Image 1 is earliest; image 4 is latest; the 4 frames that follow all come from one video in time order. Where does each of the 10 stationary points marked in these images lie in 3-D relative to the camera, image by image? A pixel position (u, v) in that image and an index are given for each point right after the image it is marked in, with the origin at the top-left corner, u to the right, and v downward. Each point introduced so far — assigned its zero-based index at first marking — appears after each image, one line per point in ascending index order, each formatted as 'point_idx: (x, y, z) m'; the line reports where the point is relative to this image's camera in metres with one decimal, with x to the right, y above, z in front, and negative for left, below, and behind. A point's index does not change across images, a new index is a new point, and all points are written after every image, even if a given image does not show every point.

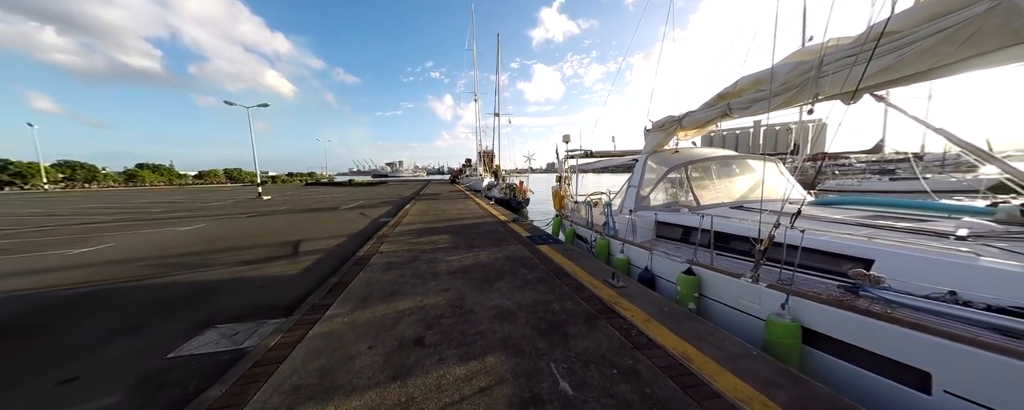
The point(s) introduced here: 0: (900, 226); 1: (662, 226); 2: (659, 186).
0: (+3.5, -0.2, +2.5) m
1: (+2.1, -0.3, +3.9) m
2: (+2.3, +0.3, +4.5) m
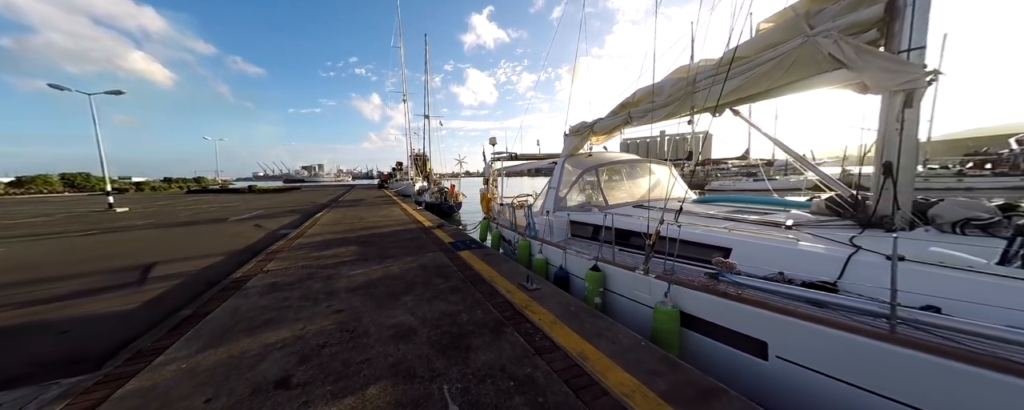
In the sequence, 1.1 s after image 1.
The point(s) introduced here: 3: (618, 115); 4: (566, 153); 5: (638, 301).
0: (+2.6, -0.1, +3.0) m
1: (+0.9, -0.3, +4.0) m
2: (+1.0, +0.3, +4.7) m
3: (+1.7, +1.4, +4.5) m
4: (+1.0, +1.0, +5.4) m
5: (+1.2, -0.9, +2.7) m
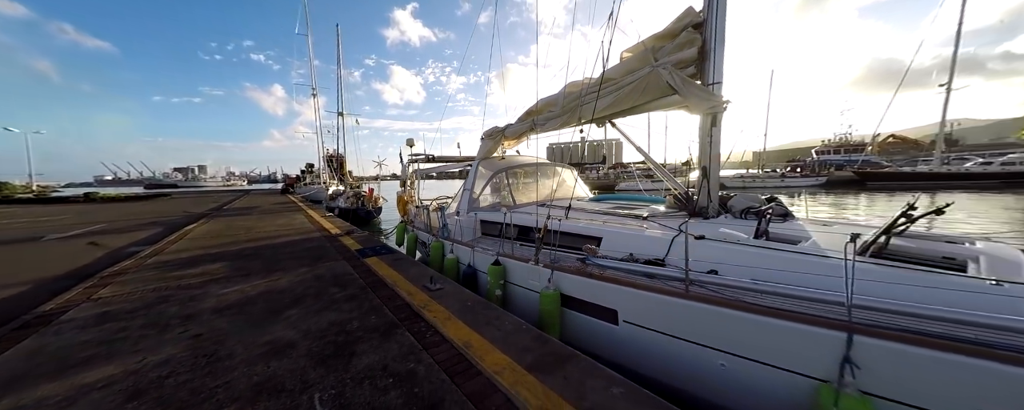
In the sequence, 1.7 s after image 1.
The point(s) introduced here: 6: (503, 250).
0: (+1.4, -0.1, +3.6) m
1: (-0.4, -0.3, +4.2) m
2: (-0.5, +0.3, +4.9) m
3: (+0.2, +1.4, +4.9) m
4: (-0.6, +1.0, +5.6) m
5: (+0.2, -0.9, +2.9) m
6: (-0.1, -0.6, +3.4) m
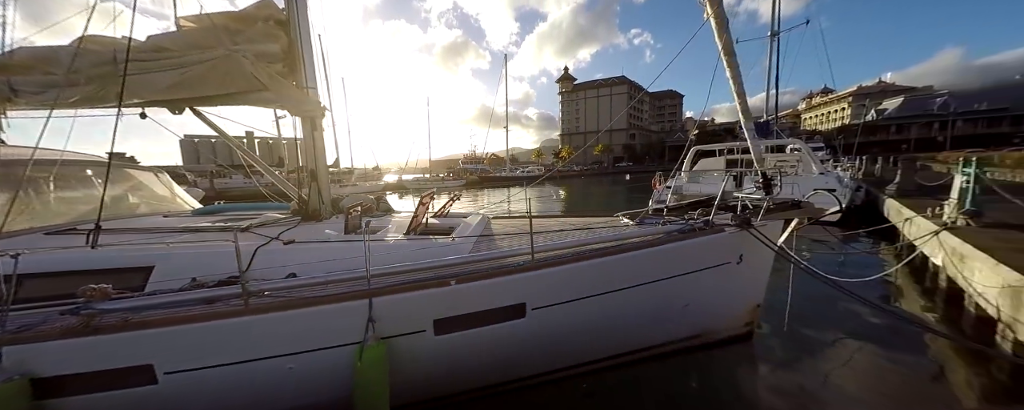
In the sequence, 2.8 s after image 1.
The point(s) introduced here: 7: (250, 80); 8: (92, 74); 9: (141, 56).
0: (-3.0, -0.2, +2.8) m
1: (-4.5, -0.6, +1.7) m
2: (-5.1, -0.1, +2.0) m
3: (-4.9, +1.1, +2.5) m
4: (-5.9, +0.5, +2.3) m
5: (-3.1, -1.1, +1.5) m
6: (-3.7, -0.8, +1.5) m
7: (-2.5, +1.2, +2.7) m
8: (-3.7, +1.2, +2.5) m
9: (-3.4, +1.4, +2.5) m
